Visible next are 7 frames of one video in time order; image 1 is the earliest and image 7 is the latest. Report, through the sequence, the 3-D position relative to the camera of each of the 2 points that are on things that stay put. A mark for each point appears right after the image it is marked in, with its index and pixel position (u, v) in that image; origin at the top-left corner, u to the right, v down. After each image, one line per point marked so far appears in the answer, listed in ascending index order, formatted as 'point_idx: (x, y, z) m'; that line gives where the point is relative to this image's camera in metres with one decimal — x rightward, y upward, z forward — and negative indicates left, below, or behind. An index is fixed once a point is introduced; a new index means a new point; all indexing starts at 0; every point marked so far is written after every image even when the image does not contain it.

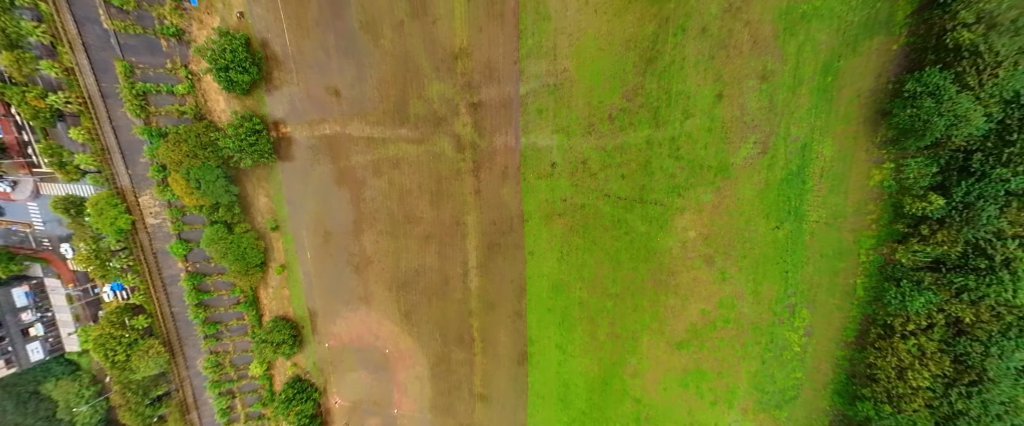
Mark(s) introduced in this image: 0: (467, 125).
0: (-2.9, +5.7, +19.0) m
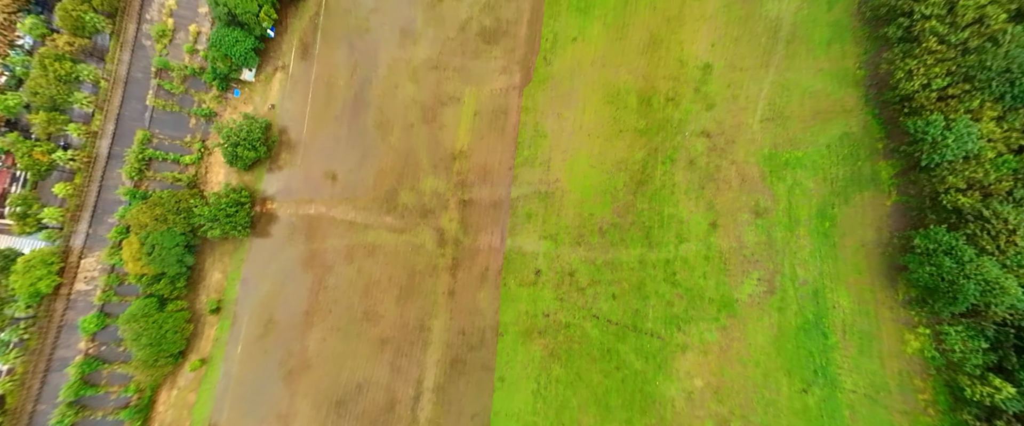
0: (-3.5, -0.4, +18.3) m
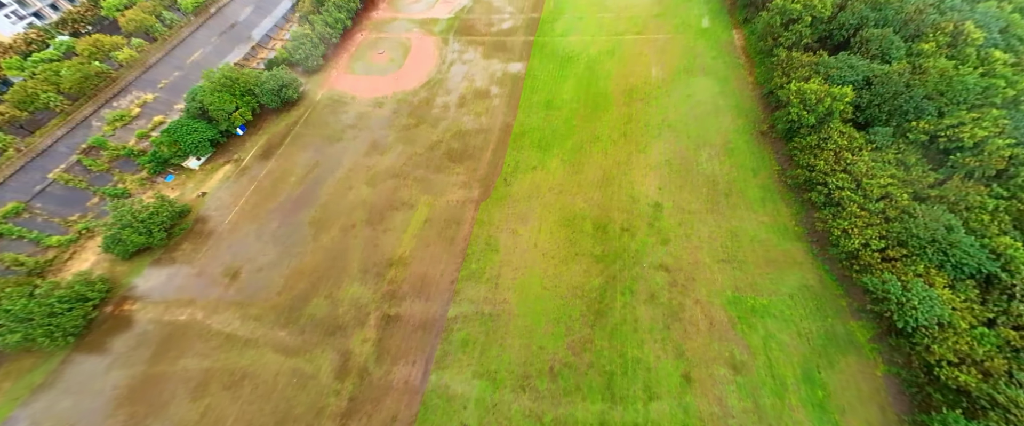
0: (-6.7, -6.0, +14.2) m
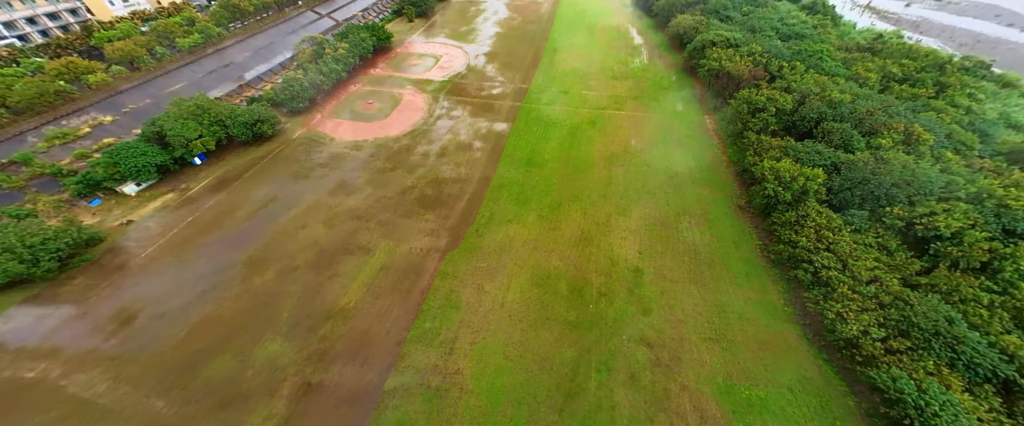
0: (-8.6, -7.3, +10.9) m
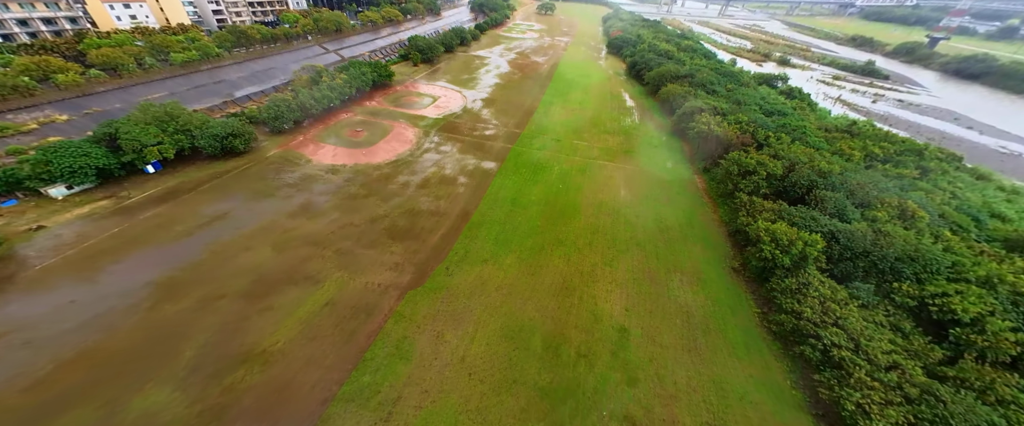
0: (-10.1, -7.3, +7.8) m
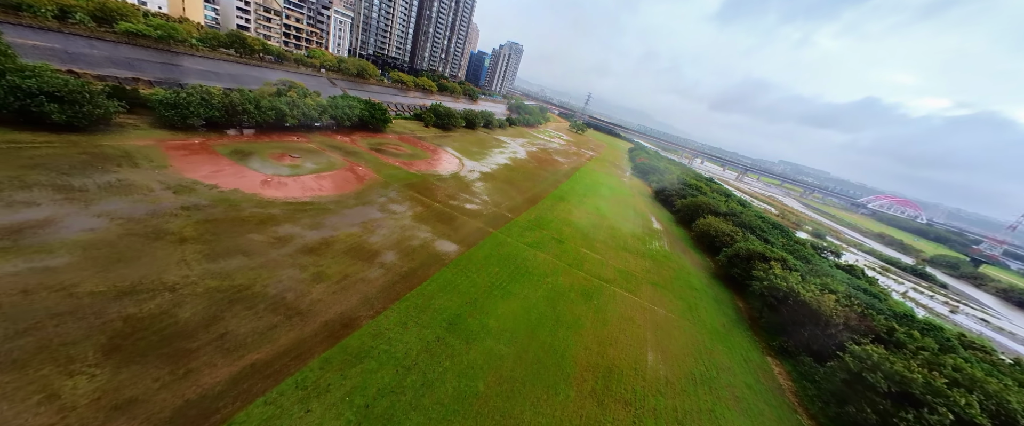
0: (-13.7, -4.8, -3.4) m
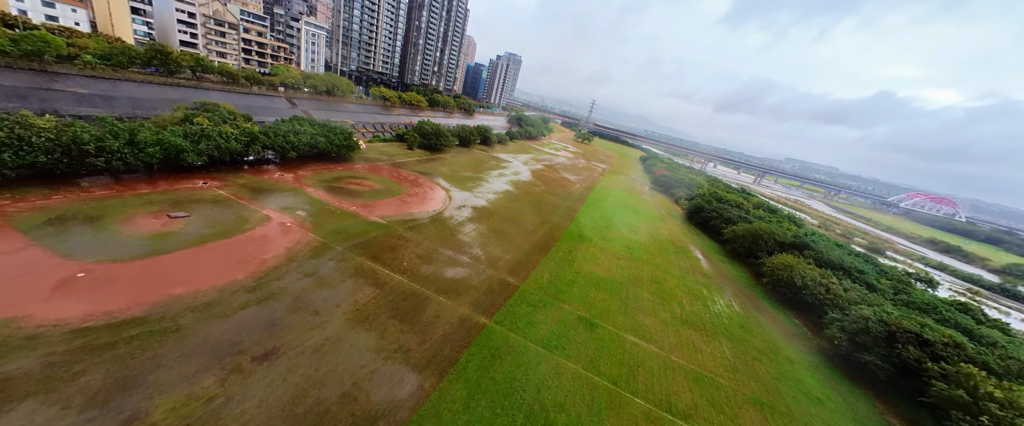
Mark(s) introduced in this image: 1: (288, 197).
0: (-13.8, -7.8, -10.8) m
1: (-12.7, +1.0, +17.3) m
